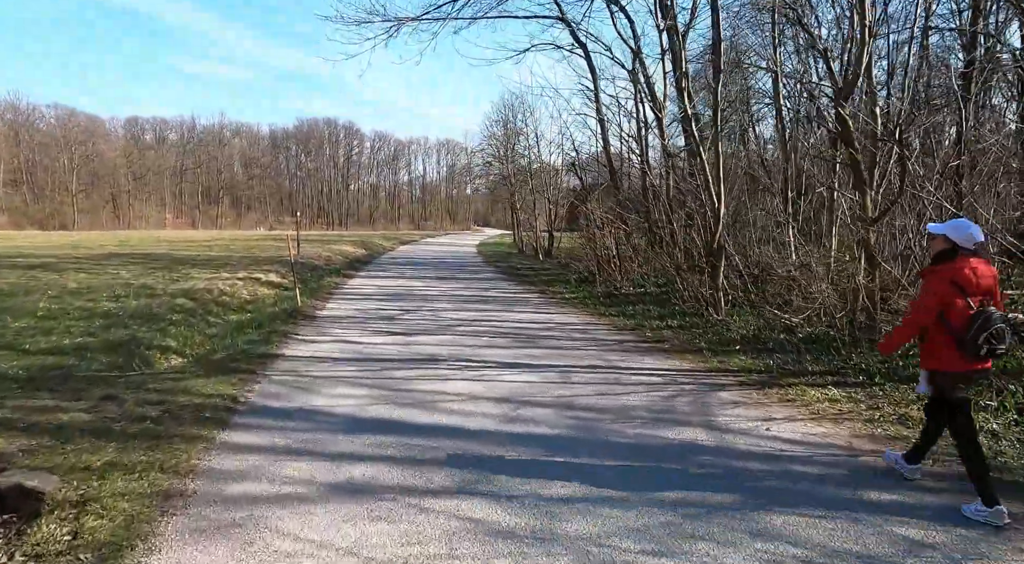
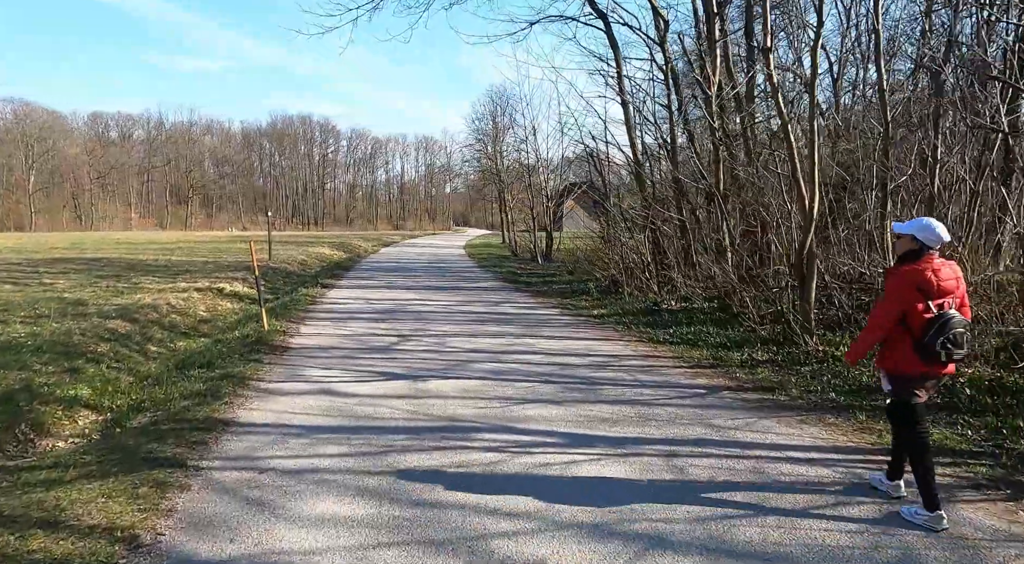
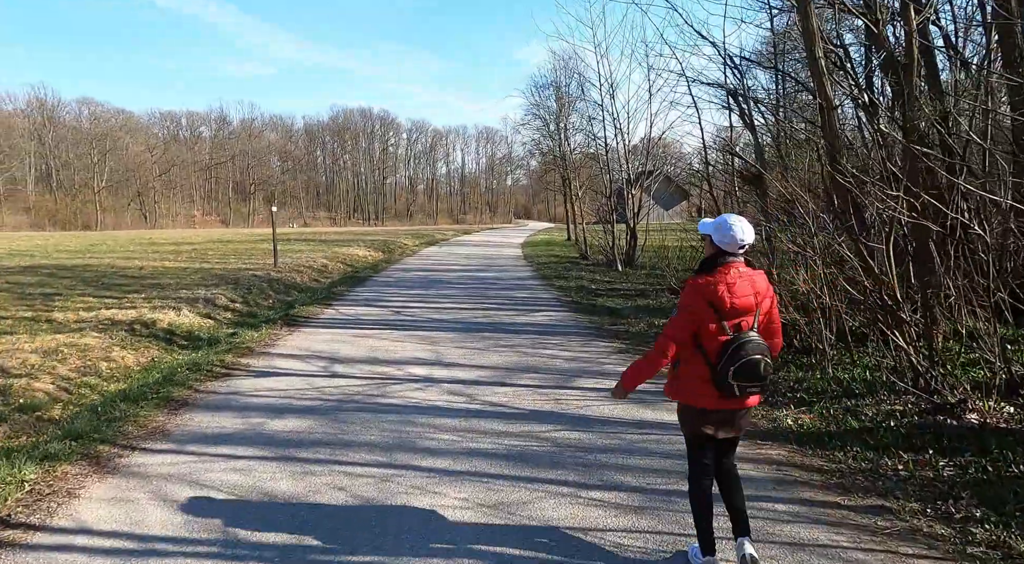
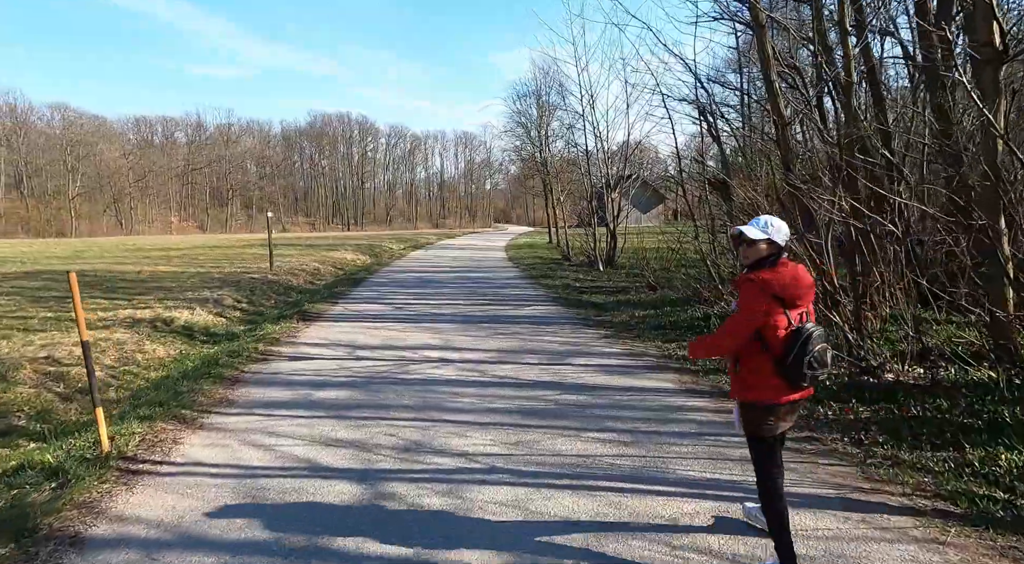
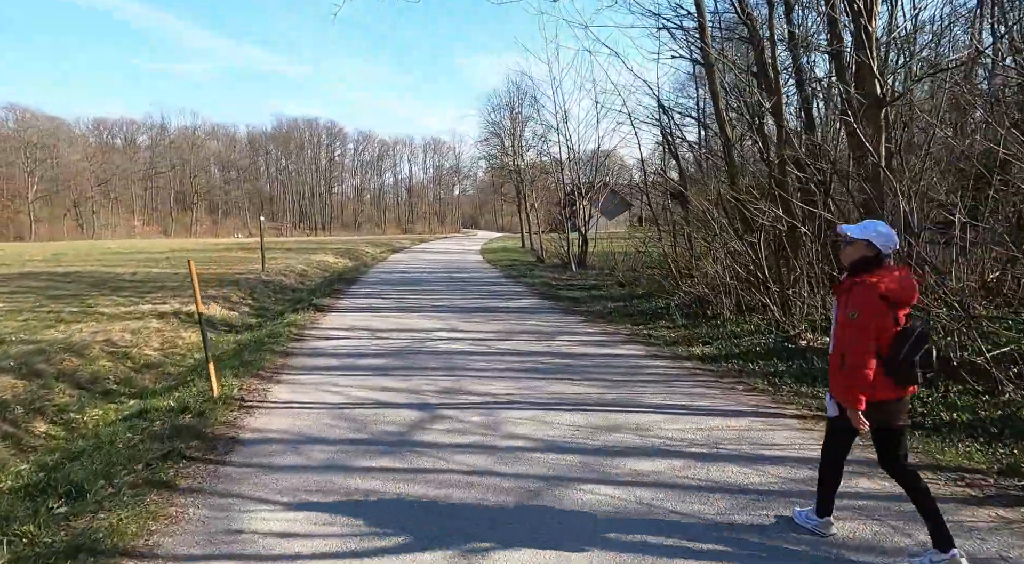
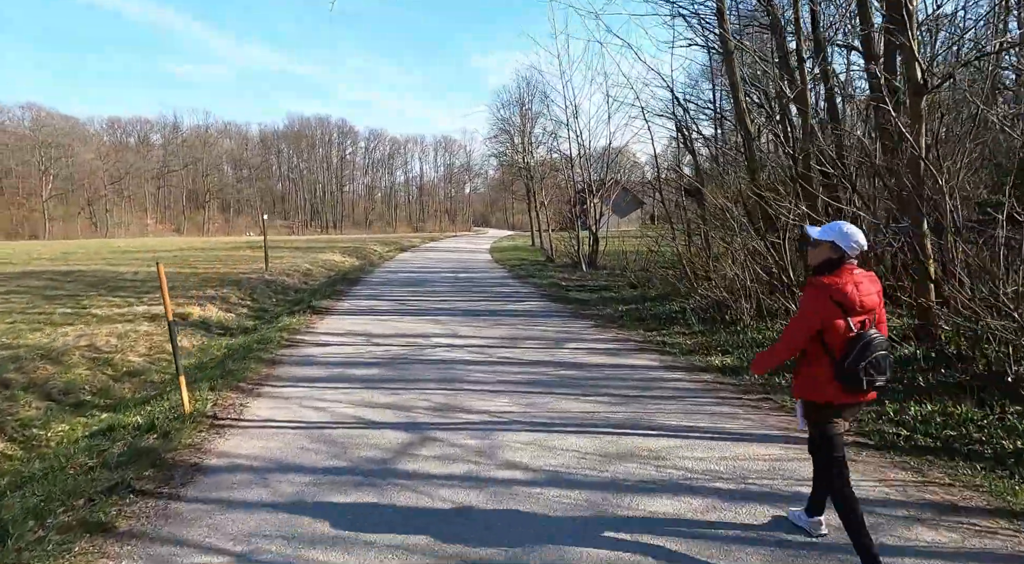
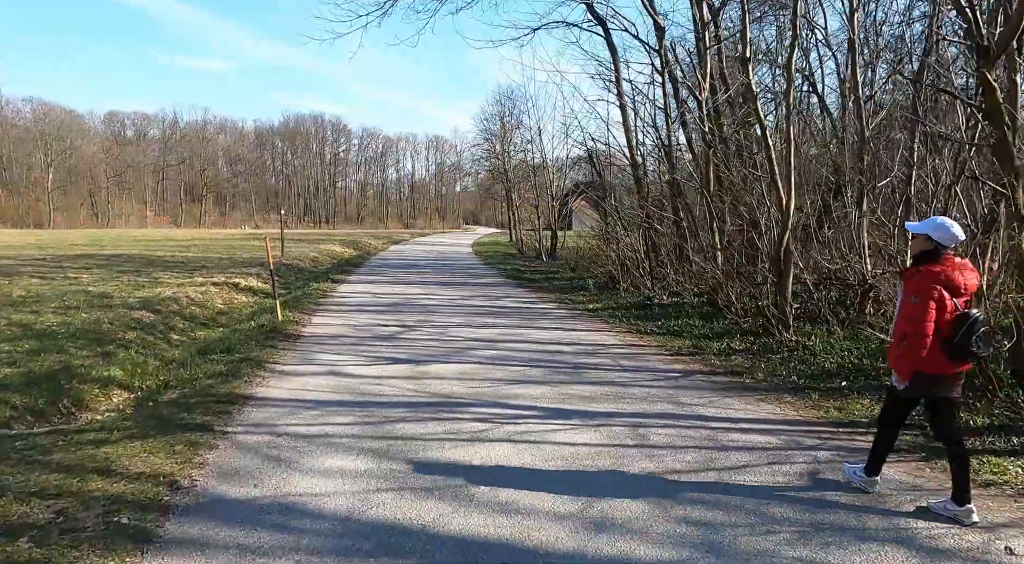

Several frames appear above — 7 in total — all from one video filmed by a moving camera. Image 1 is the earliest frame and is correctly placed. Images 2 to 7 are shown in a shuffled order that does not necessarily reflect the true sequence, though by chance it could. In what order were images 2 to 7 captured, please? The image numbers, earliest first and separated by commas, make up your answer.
7, 2, 5, 6, 4, 3
